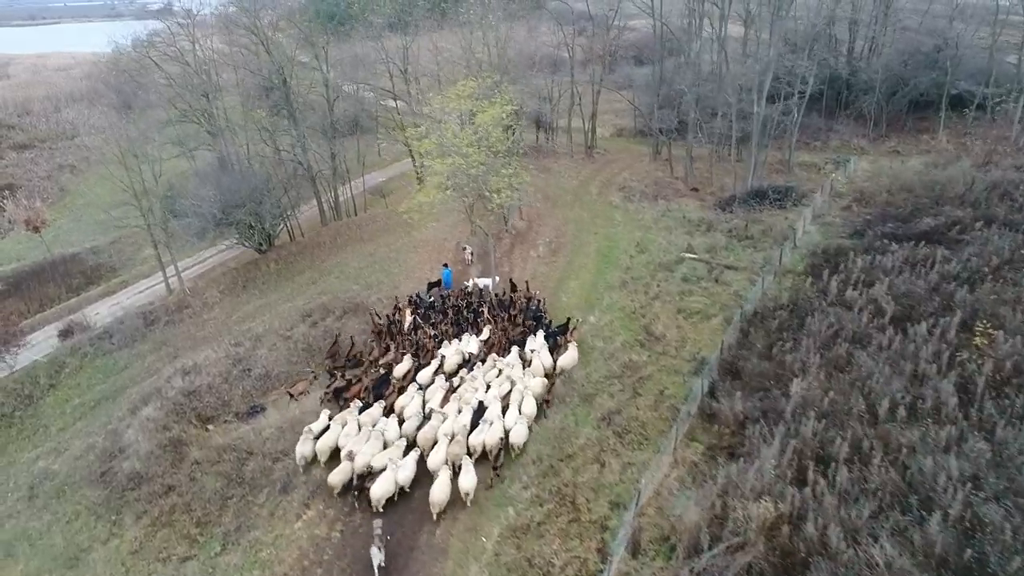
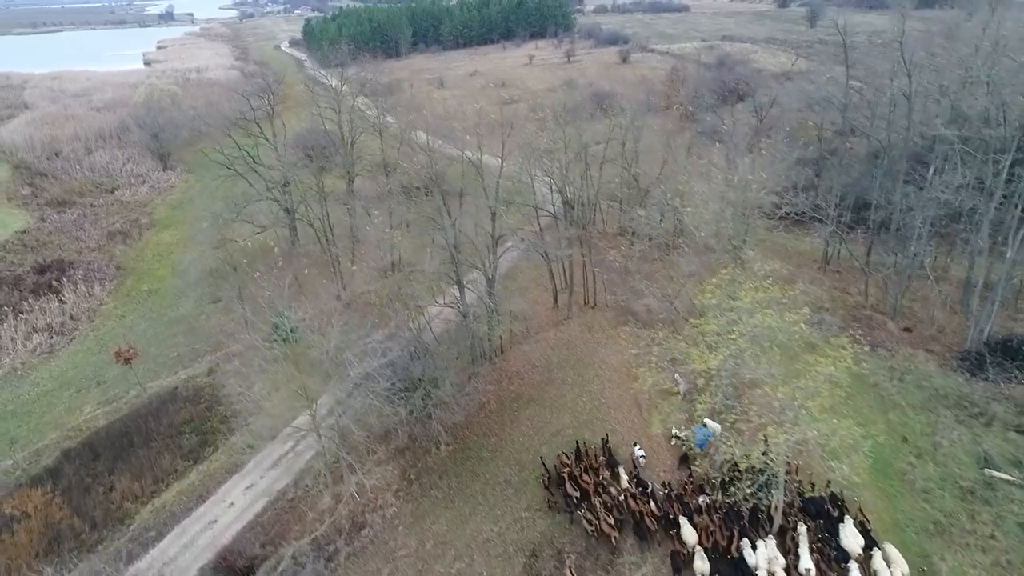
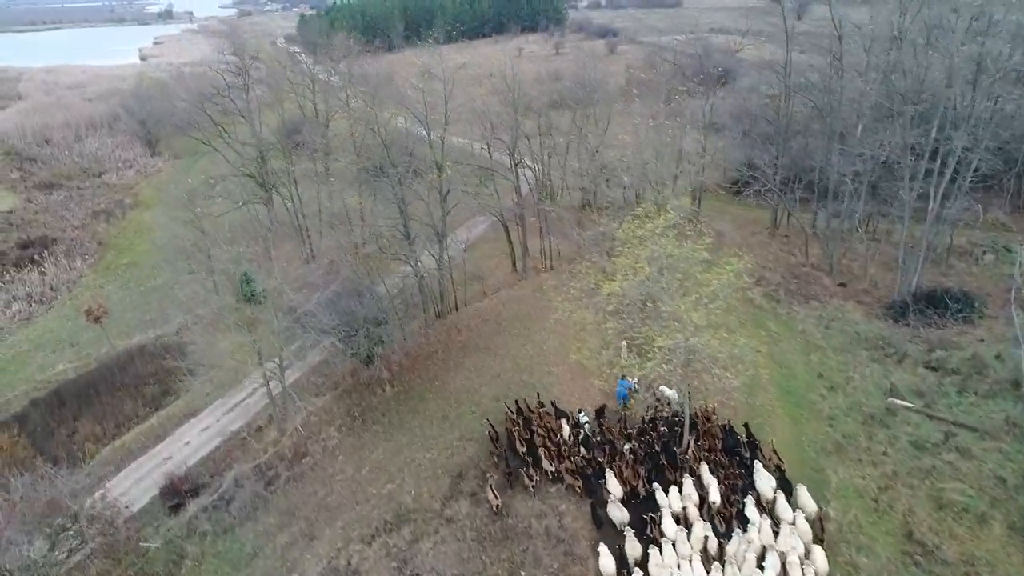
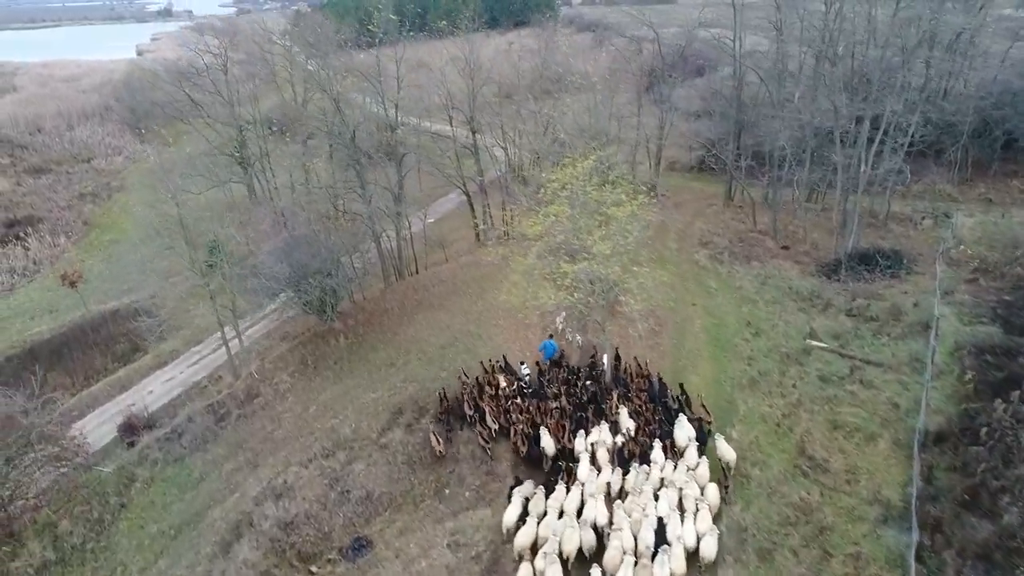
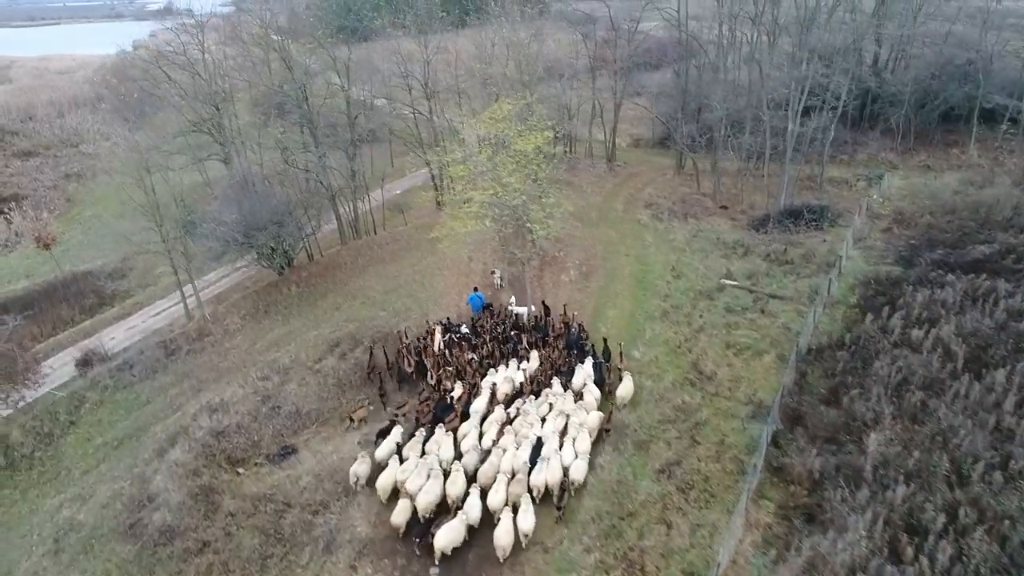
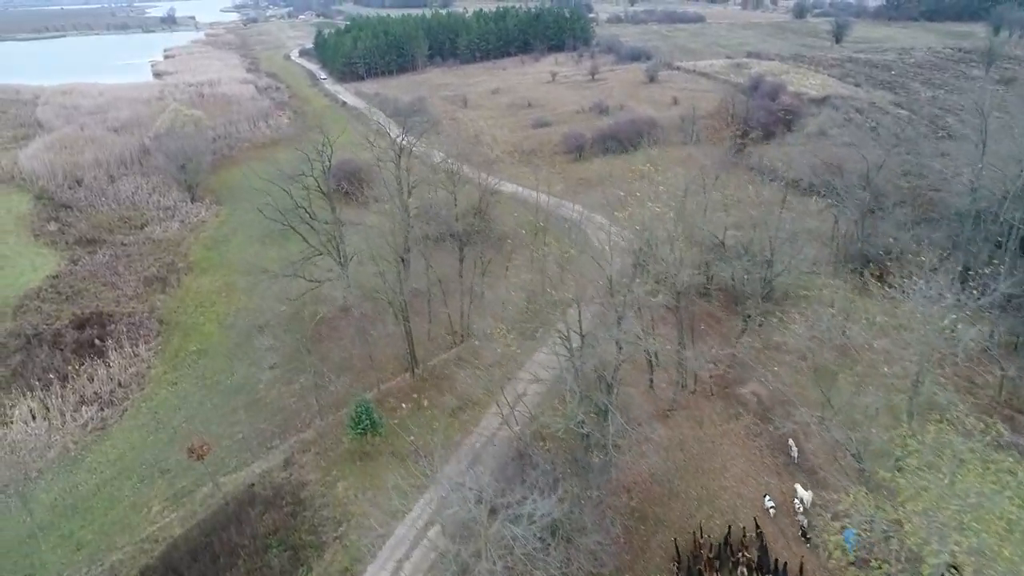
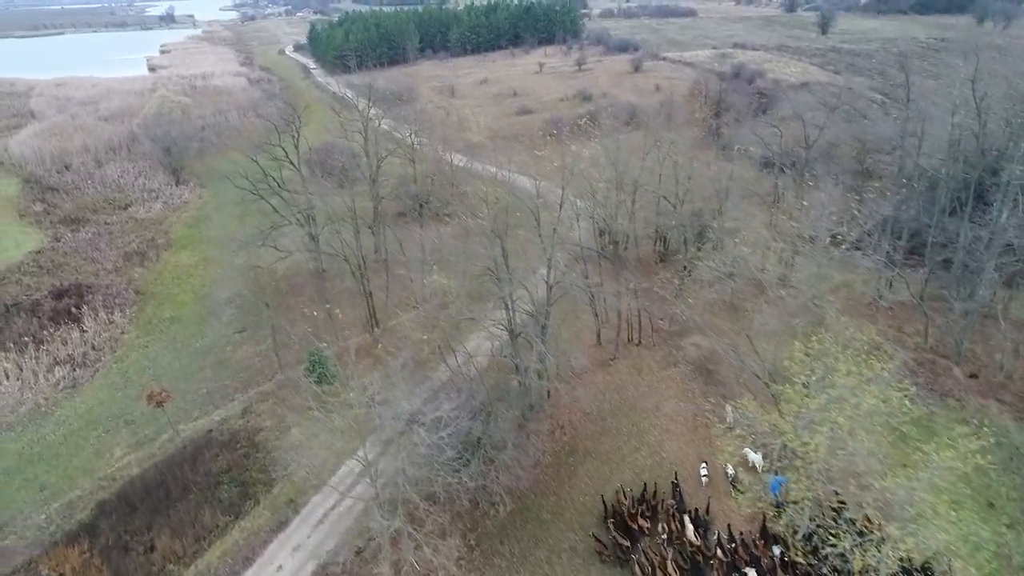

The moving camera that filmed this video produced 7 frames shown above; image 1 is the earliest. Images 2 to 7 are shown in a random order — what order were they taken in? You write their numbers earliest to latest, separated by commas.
5, 4, 3, 2, 7, 6
